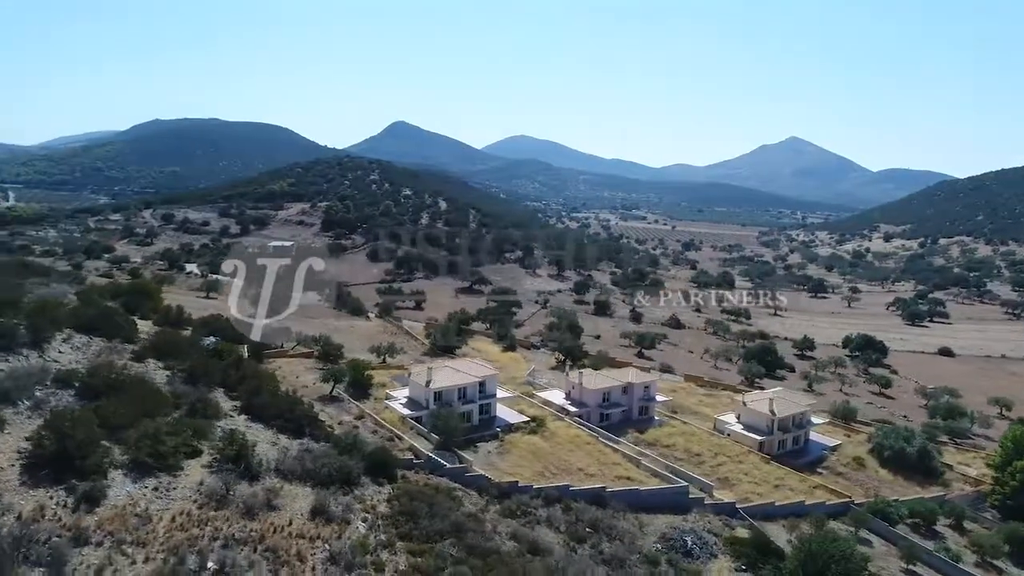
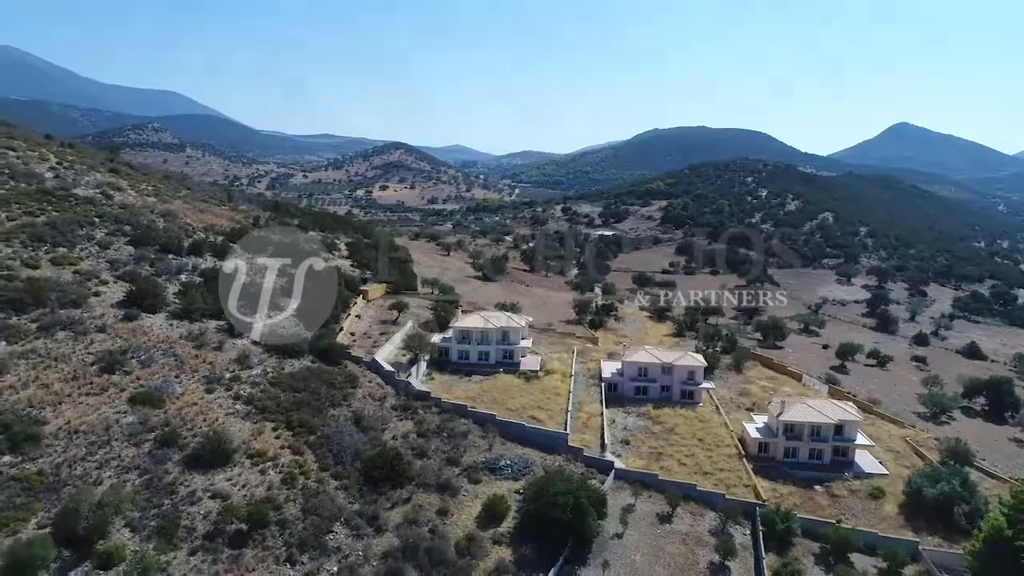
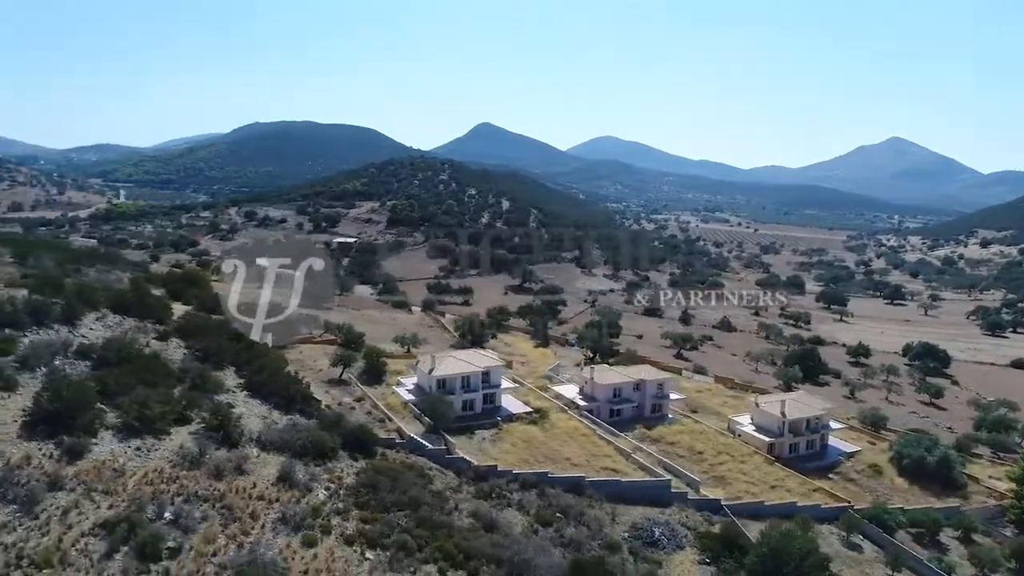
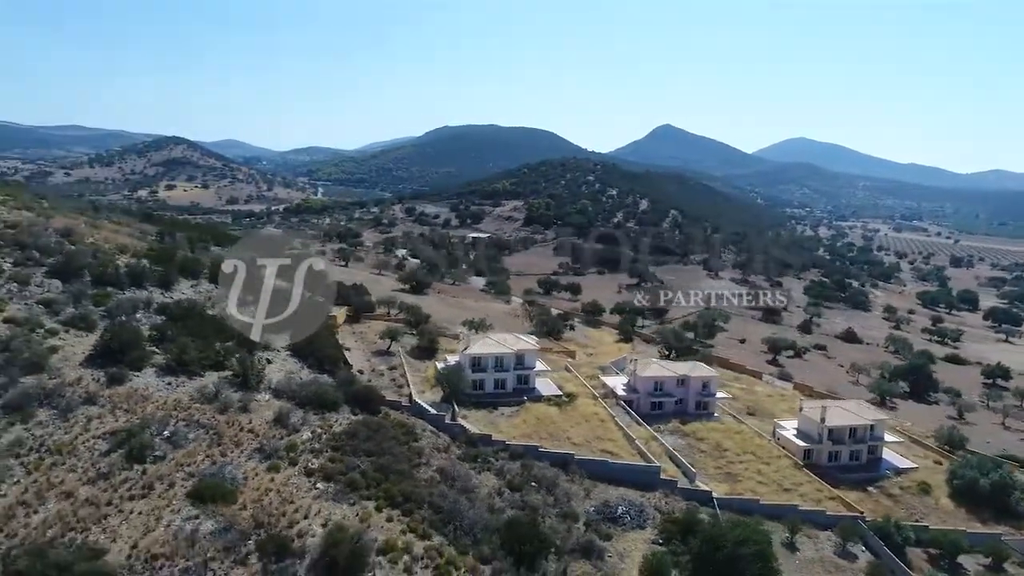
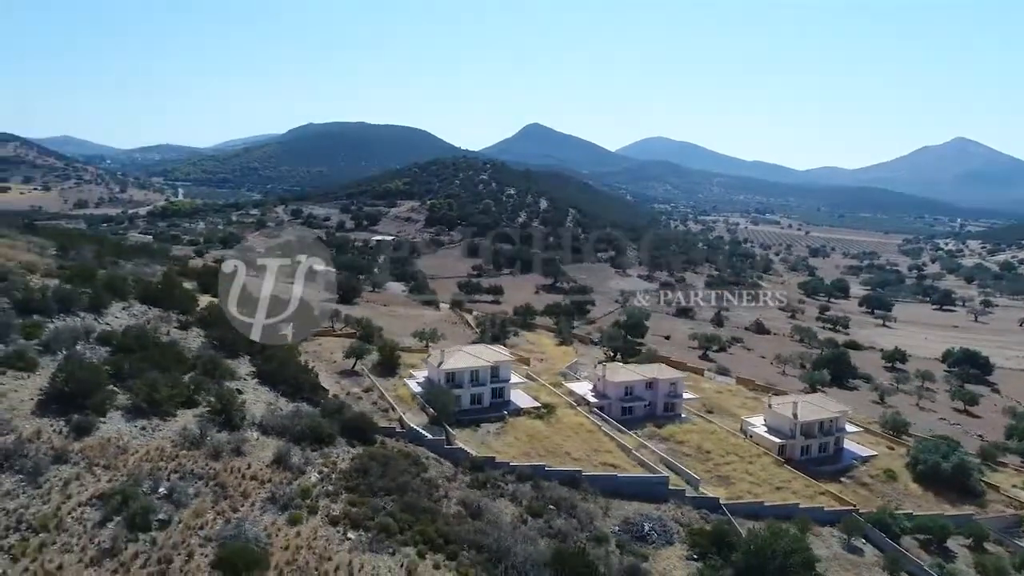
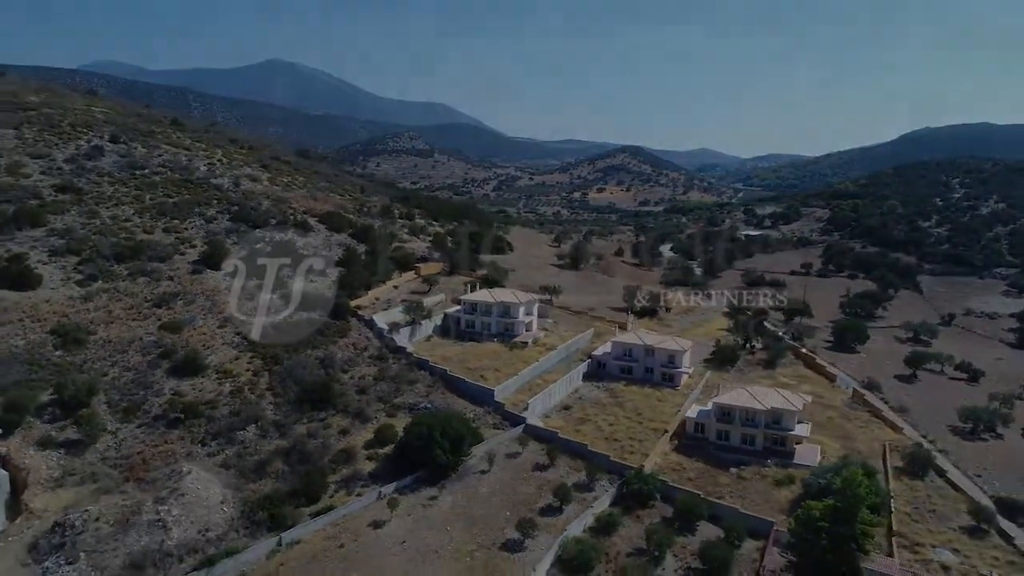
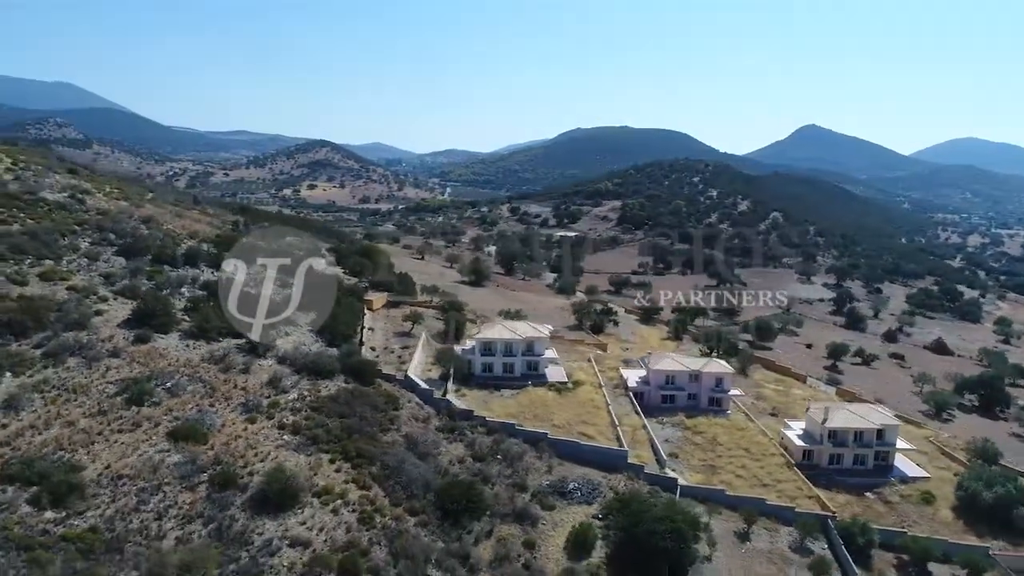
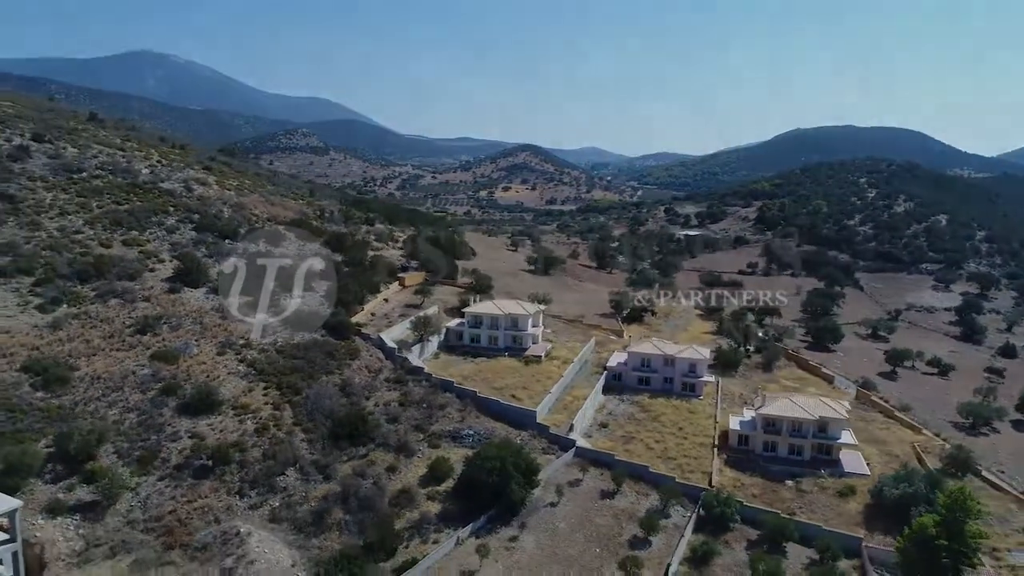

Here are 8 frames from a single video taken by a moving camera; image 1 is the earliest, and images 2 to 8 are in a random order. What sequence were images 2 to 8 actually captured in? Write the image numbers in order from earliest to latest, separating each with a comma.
3, 5, 4, 7, 2, 8, 6
